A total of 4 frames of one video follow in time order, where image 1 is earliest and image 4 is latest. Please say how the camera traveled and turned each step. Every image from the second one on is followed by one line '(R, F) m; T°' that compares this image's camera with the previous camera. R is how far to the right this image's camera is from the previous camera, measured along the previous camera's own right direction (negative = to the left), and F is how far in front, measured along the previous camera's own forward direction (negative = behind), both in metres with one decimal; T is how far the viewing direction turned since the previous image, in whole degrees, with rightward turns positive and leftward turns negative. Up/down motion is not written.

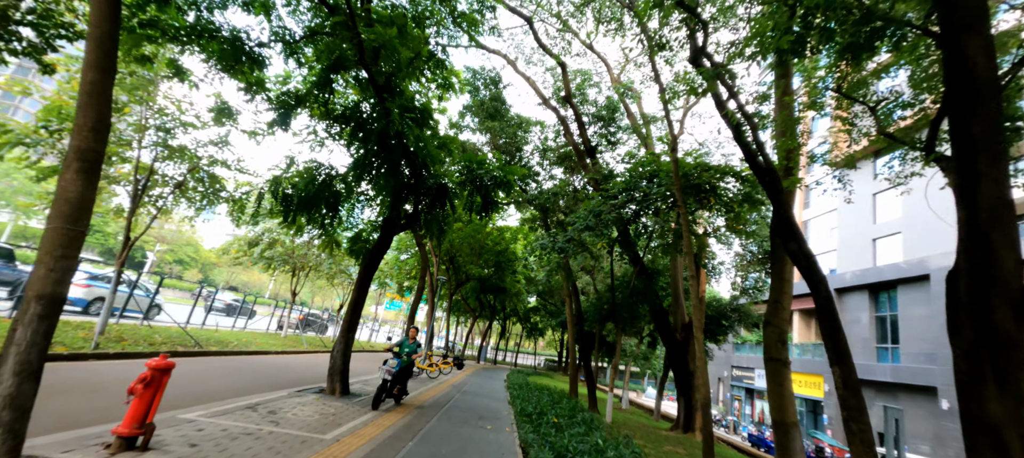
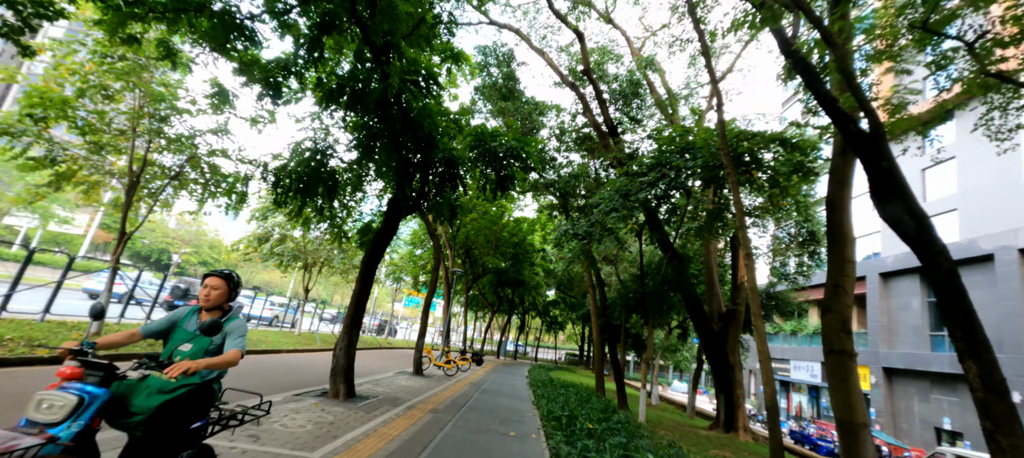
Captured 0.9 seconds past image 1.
(-0.1, +0.9) m; -2°
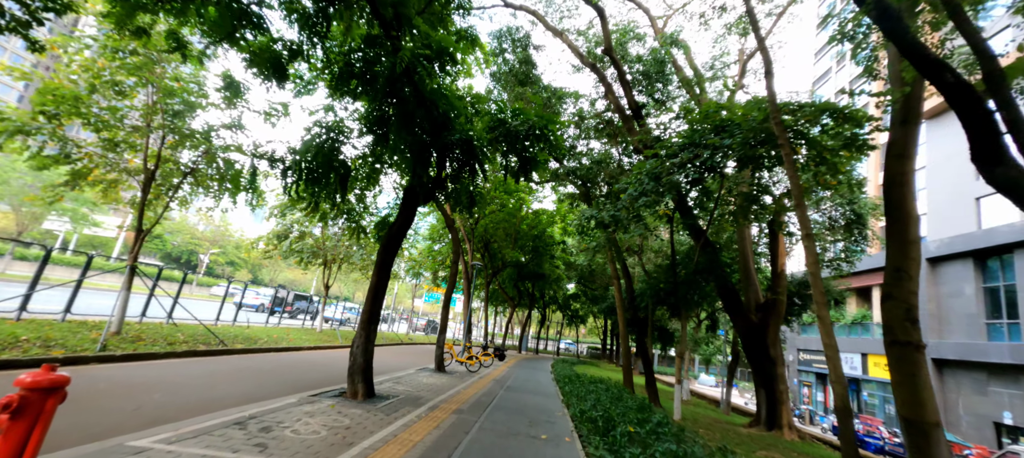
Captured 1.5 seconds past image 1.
(-0.1, +0.5) m; -2°
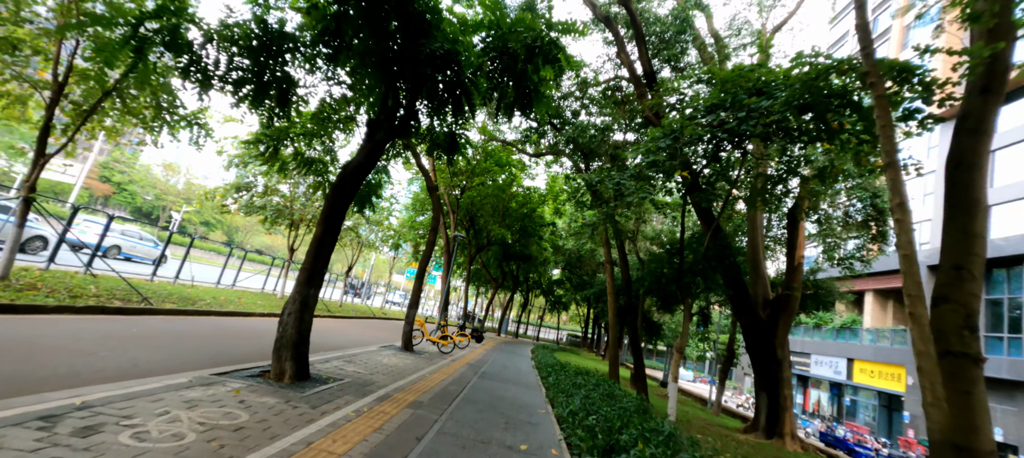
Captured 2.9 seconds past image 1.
(0.0, +1.4) m; +2°
